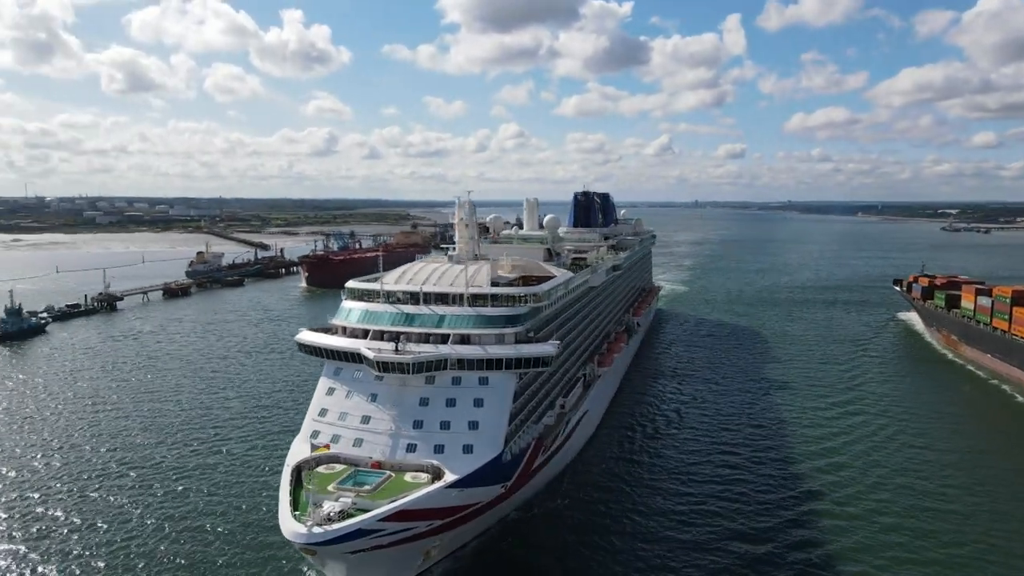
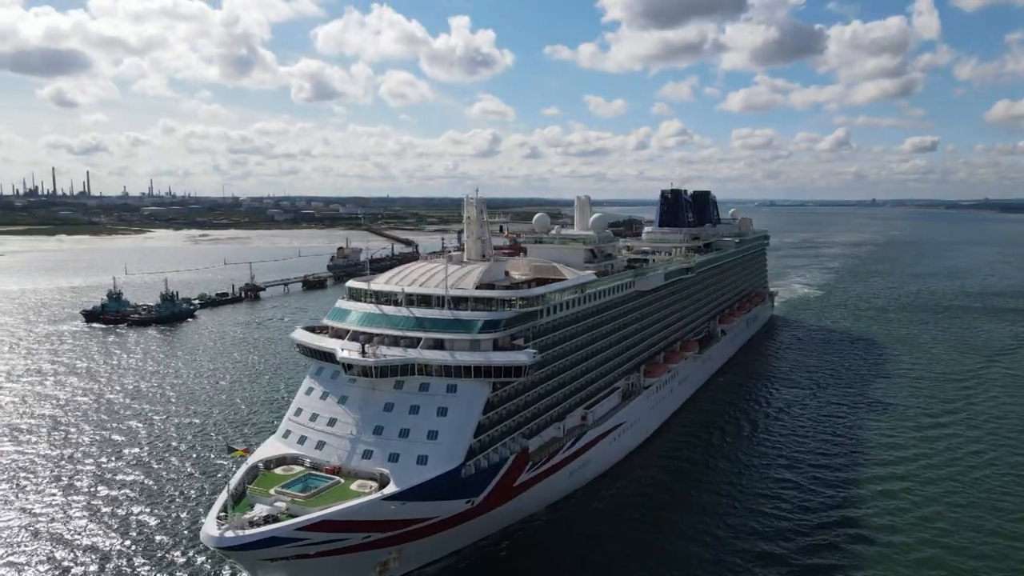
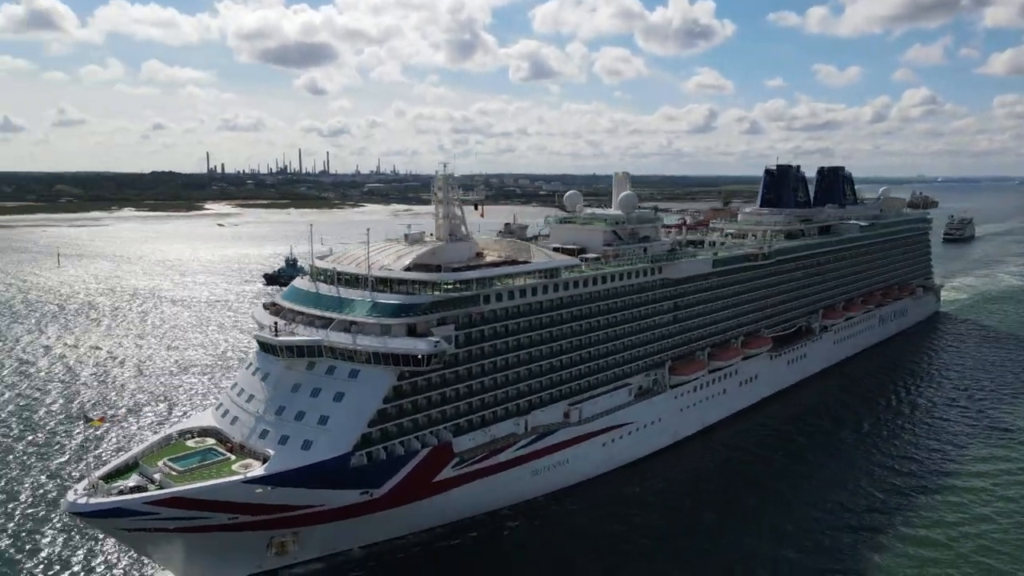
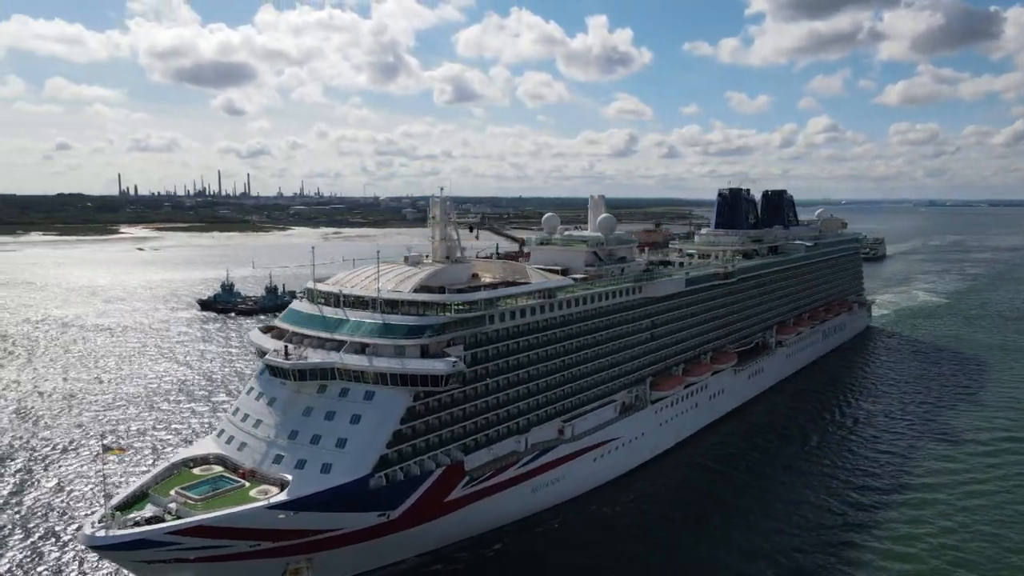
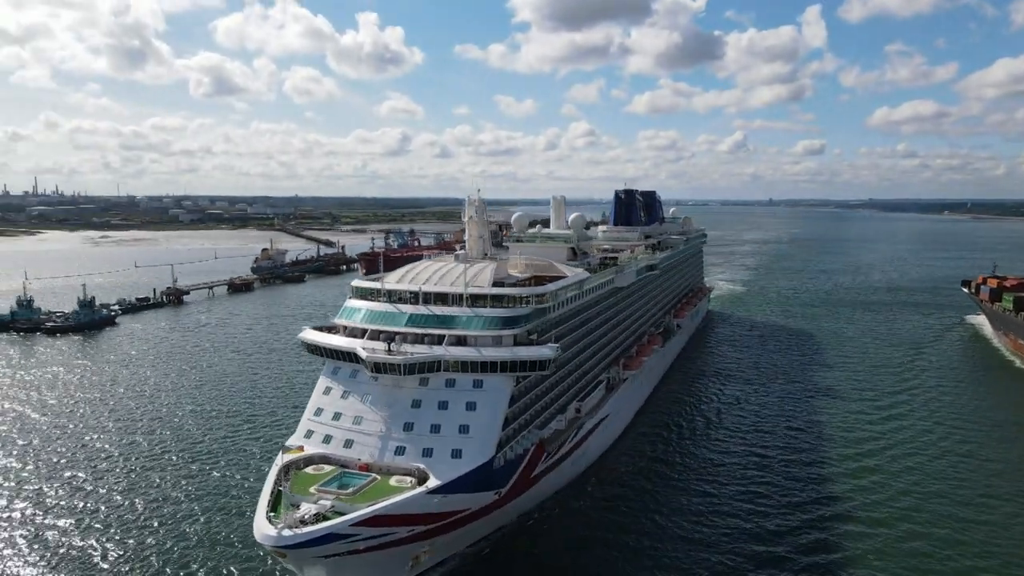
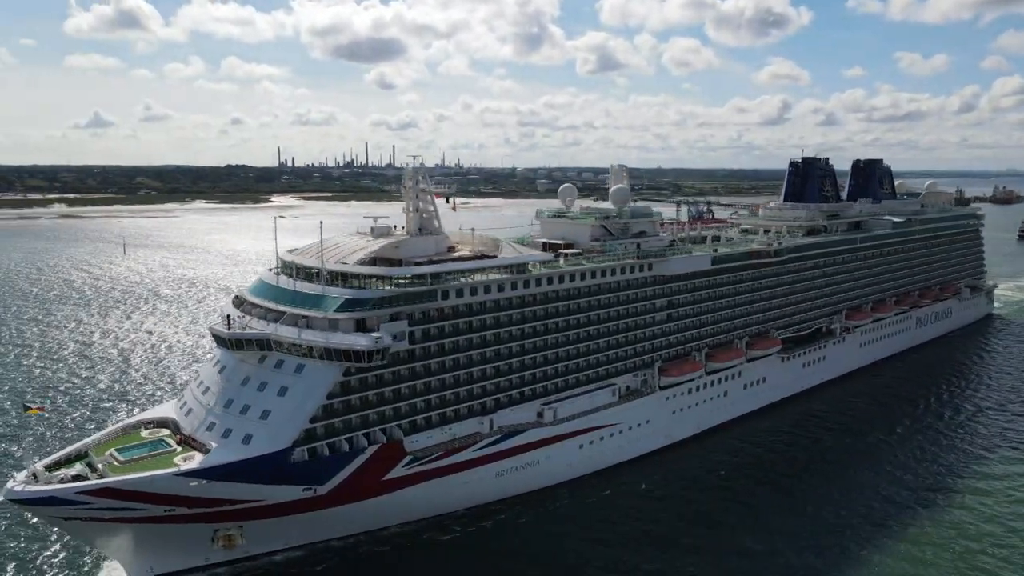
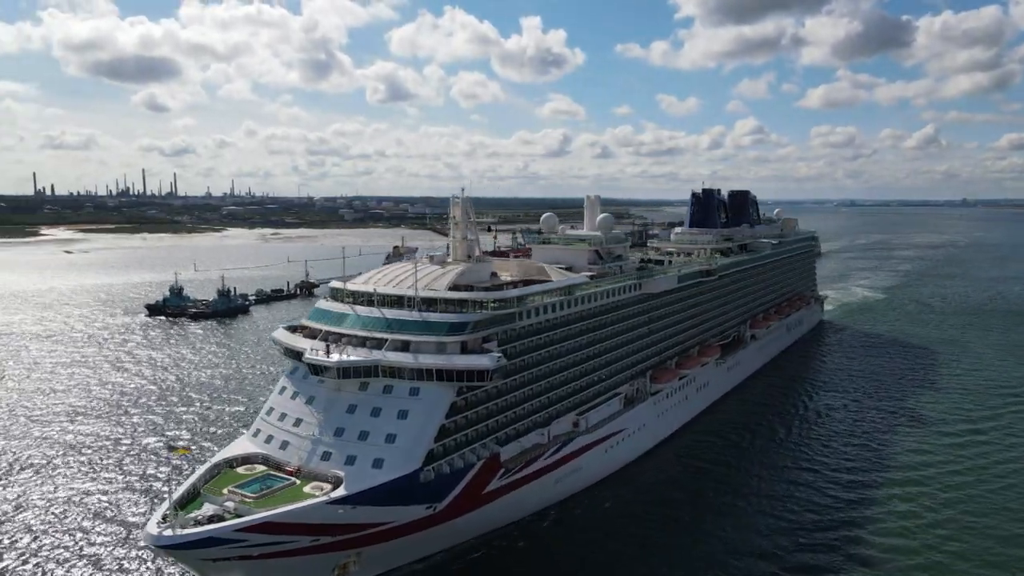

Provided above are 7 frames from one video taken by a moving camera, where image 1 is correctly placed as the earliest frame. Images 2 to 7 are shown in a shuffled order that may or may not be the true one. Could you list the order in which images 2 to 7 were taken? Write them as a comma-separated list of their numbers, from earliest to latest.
5, 2, 7, 4, 3, 6
